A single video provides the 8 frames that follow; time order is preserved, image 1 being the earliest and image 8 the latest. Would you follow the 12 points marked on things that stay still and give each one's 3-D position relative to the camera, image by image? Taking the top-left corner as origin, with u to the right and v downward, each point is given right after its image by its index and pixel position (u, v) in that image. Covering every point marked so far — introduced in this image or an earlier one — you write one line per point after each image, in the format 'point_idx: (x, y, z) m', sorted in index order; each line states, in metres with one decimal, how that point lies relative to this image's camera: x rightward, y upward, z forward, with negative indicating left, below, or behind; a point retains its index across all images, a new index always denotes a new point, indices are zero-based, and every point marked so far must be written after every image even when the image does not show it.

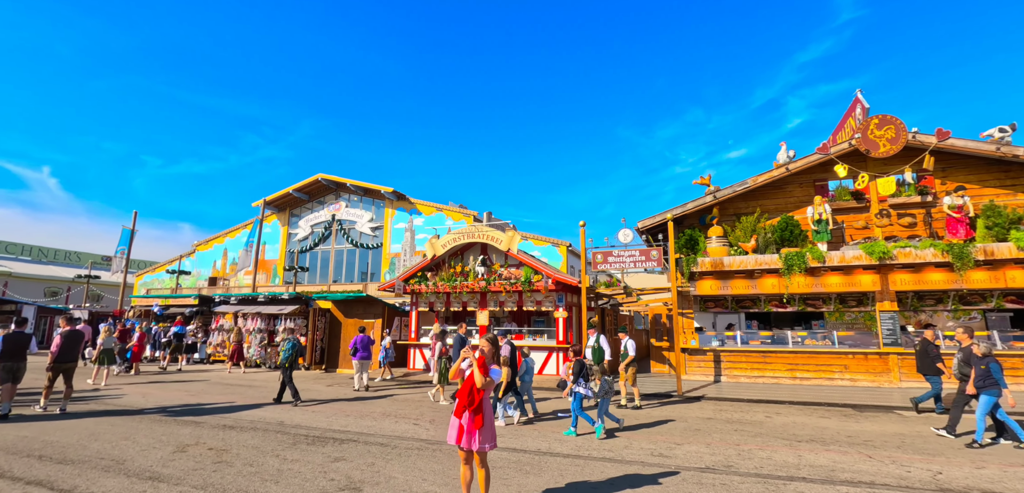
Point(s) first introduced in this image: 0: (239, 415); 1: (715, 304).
0: (-5.3, -3.3, +9.5) m
1: (+6.3, -1.8, +15.1) m
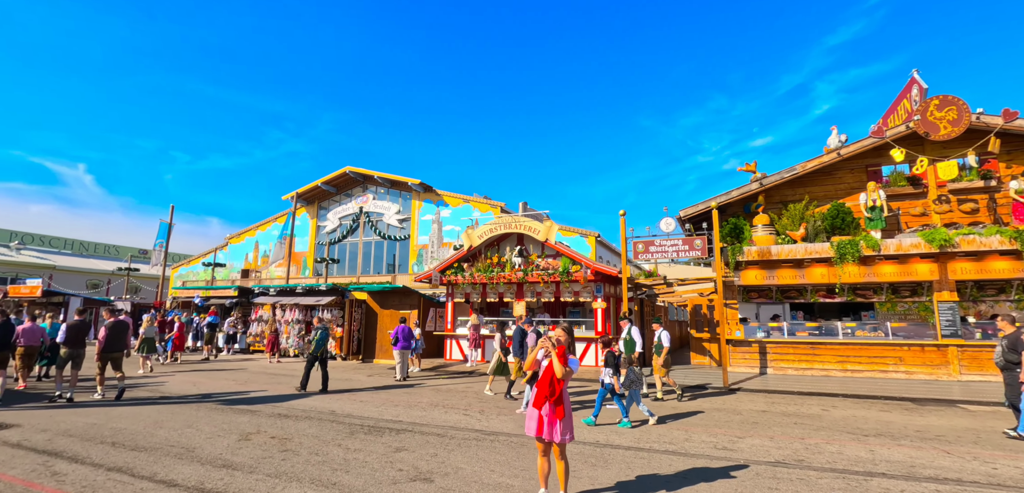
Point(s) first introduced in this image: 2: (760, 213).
0: (-4.4, -3.1, +9.6) m
1: (+7.4, -1.5, +14.7) m
2: (+7.2, +1.0, +14.2) m
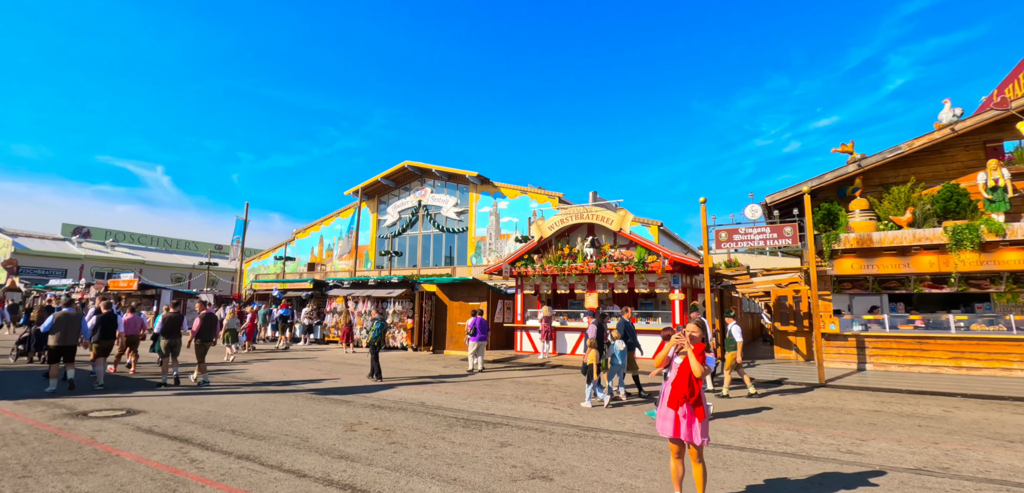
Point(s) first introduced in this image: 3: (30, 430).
0: (-2.6, -3.0, +9.8) m
1: (+9.6, -1.1, +13.7) m
2: (+9.3, +1.3, +13.1) m
3: (-6.1, -2.3, +6.2) m
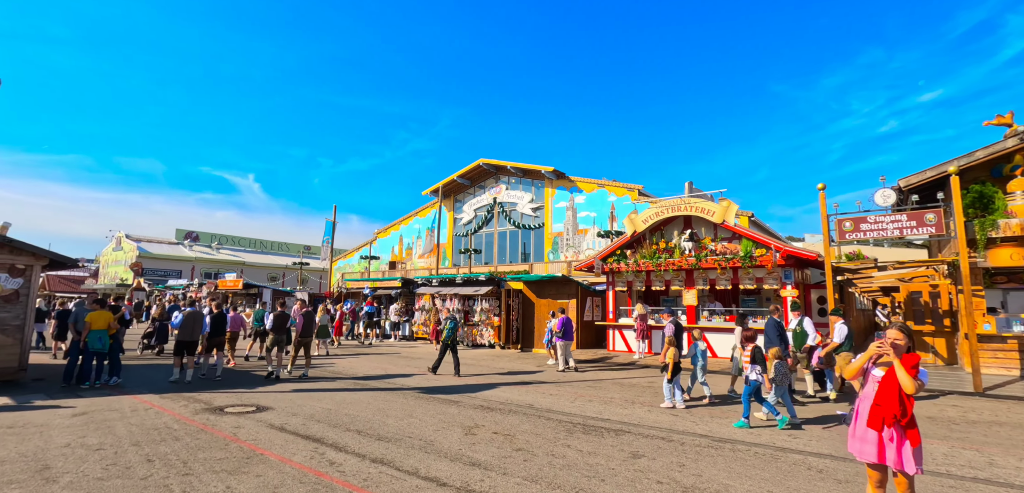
0: (-0.5, -2.9, +9.6) m
1: (+12.1, -0.8, +11.9) m
2: (+11.6, +1.6, +11.3) m
3: (-4.5, -2.4, +6.6) m
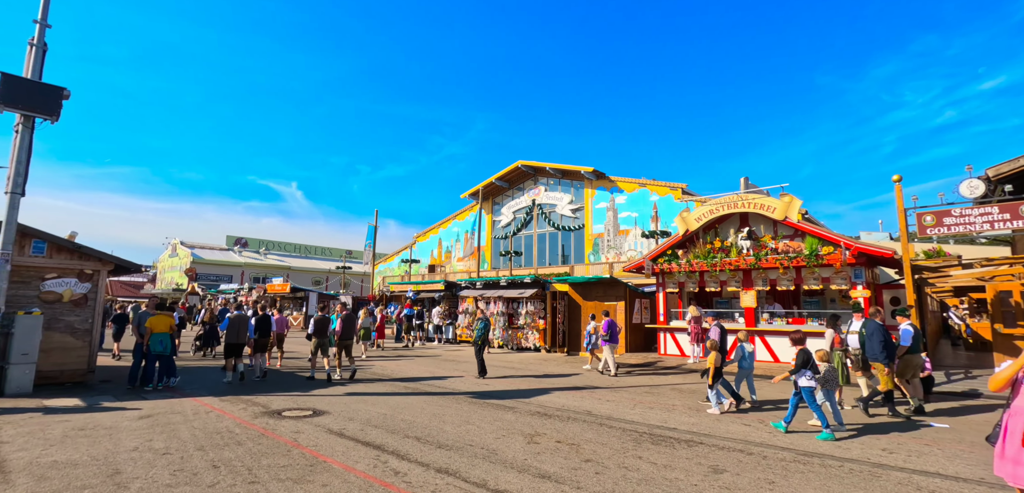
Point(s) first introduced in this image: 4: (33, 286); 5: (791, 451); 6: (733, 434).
0: (+0.5, -2.9, +9.3) m
1: (+13.2, -0.6, +10.6) m
2: (+12.7, +1.8, +10.1) m
3: (-3.6, -2.4, +6.5) m
4: (-9.0, -0.7, +9.2) m
5: (+3.6, -2.6, +6.2) m
6: (+3.2, -2.7, +7.0) m
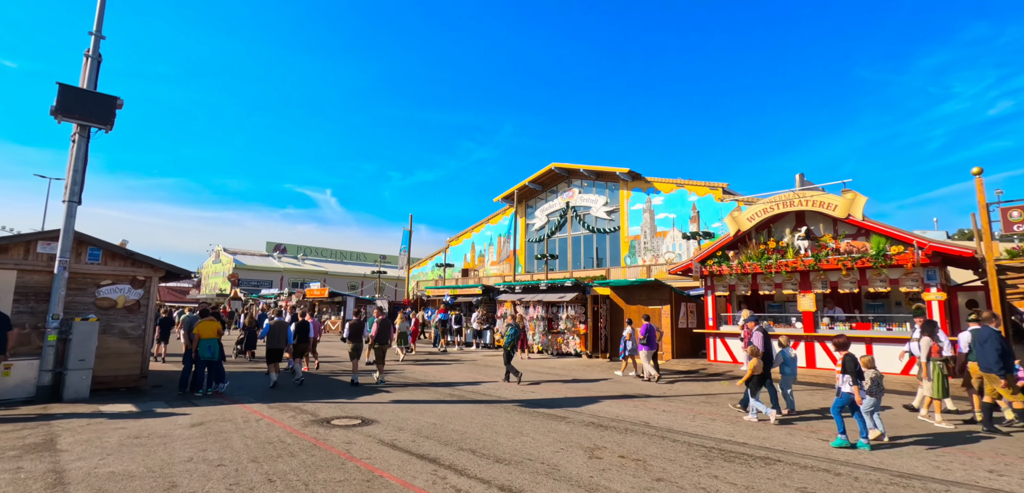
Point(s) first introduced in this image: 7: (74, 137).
0: (+1.5, -3.0, +8.9) m
1: (+14.2, -0.6, +9.4) m
2: (+13.6, +1.8, +9.0) m
3: (-2.9, -2.5, +6.3) m
4: (-8.1, -0.9, +9.3) m
5: (+4.3, -2.6, +5.6) m
6: (+4.0, -2.7, +6.5) m
7: (-8.0, +2.0, +9.0) m
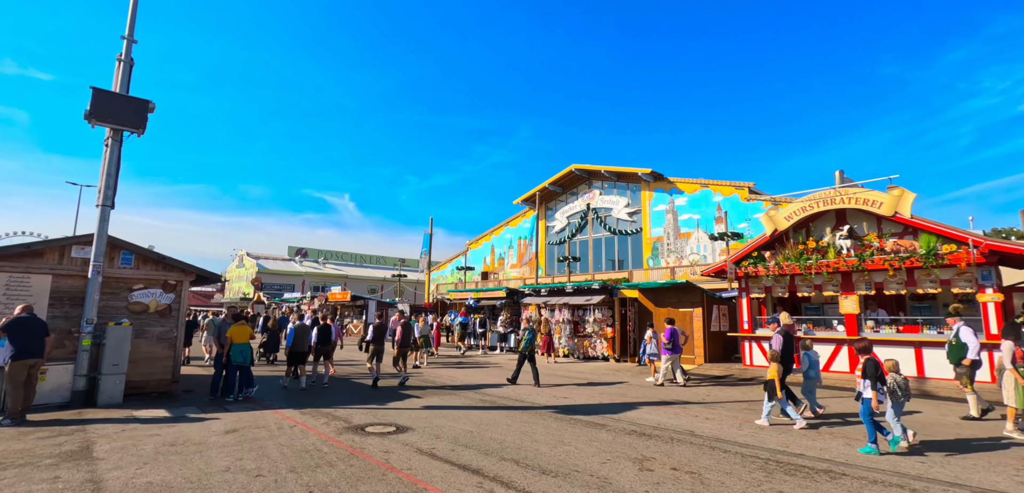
0: (+2.1, -3.0, +8.5) m
1: (+14.8, -0.5, +8.7) m
2: (+14.2, +1.9, +8.2) m
3: (-2.3, -2.5, +6.1) m
4: (-7.4, -1.0, +9.3) m
5: (+4.8, -2.6, +5.2) m
6: (+4.5, -2.7, +6.0) m
7: (-7.4, +1.9, +9.0) m
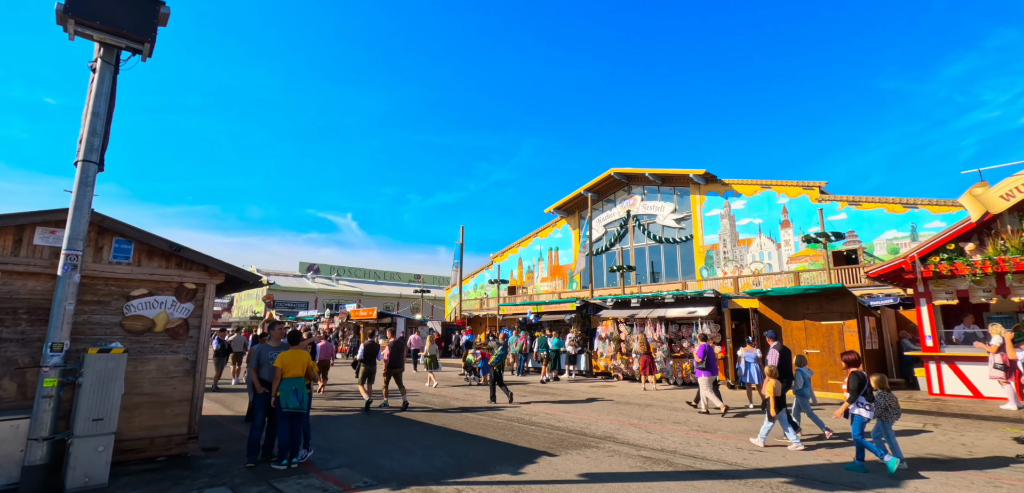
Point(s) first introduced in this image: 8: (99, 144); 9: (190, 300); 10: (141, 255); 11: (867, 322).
0: (+4.6, -2.7, +5.2) m
1: (+17.3, 0.0, +5.3) m
2: (+16.7, +2.4, +5.0) m
3: (+0.2, -2.1, +2.8) m
4: (-4.9, -0.8, +6.0) m
5: (+7.3, -2.1, +1.8) m
6: (+7.0, -2.2, +2.6) m
7: (-5.0, +2.1, +5.8) m
8: (-4.7, +1.2, +5.6) m
9: (-4.3, -0.7, +6.6) m
10: (-4.8, -0.1, +6.3) m
11: (+9.2, -2.0, +12.6) m
